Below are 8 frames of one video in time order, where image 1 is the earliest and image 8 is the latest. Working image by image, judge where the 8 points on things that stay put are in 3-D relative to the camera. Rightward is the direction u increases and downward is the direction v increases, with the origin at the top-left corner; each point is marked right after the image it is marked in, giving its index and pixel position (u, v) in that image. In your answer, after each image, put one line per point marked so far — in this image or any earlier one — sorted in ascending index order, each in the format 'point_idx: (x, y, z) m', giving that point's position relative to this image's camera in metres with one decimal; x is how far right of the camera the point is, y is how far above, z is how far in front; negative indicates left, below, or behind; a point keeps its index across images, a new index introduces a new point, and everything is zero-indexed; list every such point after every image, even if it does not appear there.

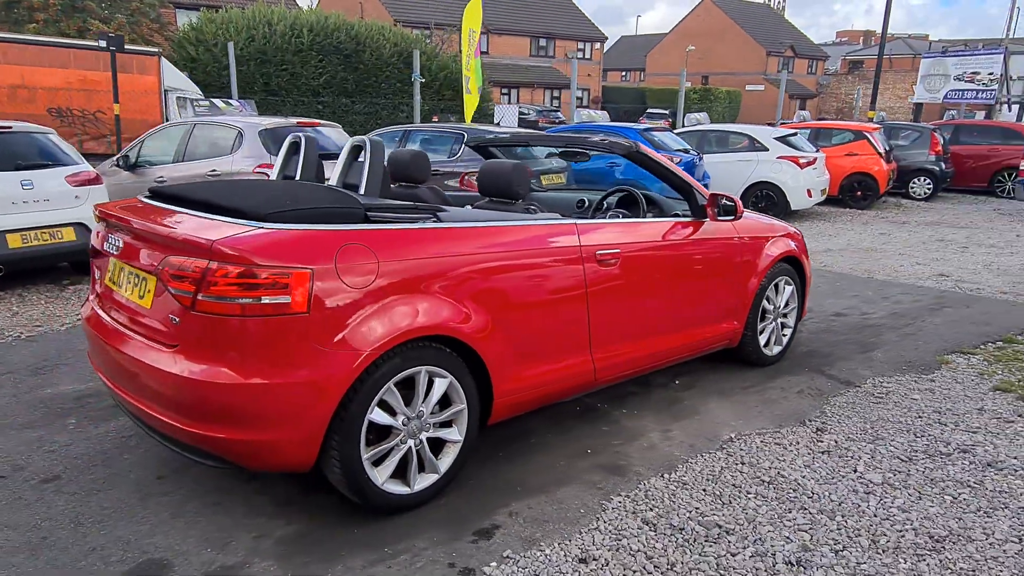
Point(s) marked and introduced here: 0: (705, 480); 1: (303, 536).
0: (+0.9, -0.9, +3.4) m
1: (-0.8, -1.0, +2.9) m
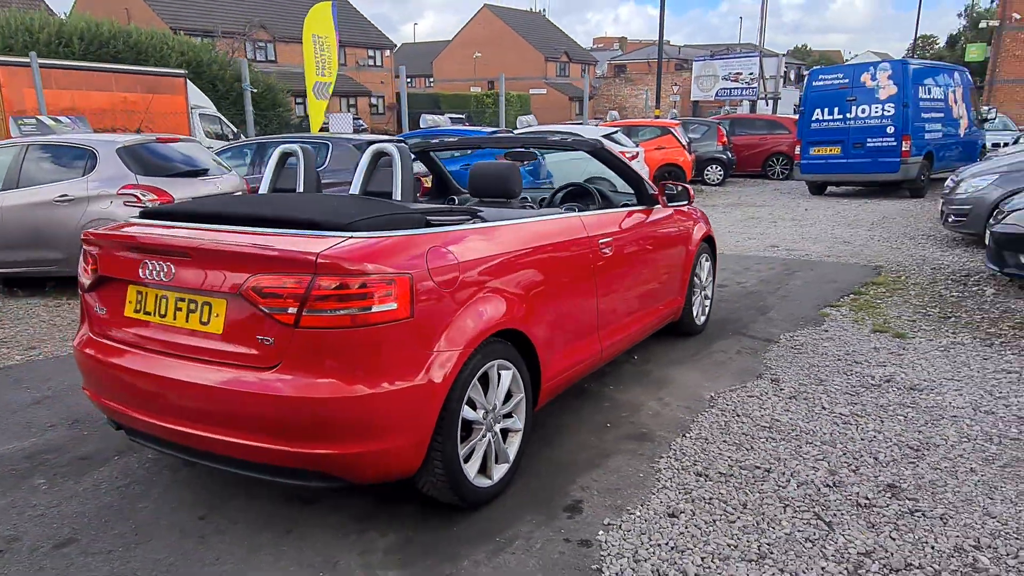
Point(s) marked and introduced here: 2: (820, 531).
0: (+1.1, -0.8, +3.9) m
1: (-0.4, -1.0, +2.9) m
2: (+1.2, -1.0, +3.0) m
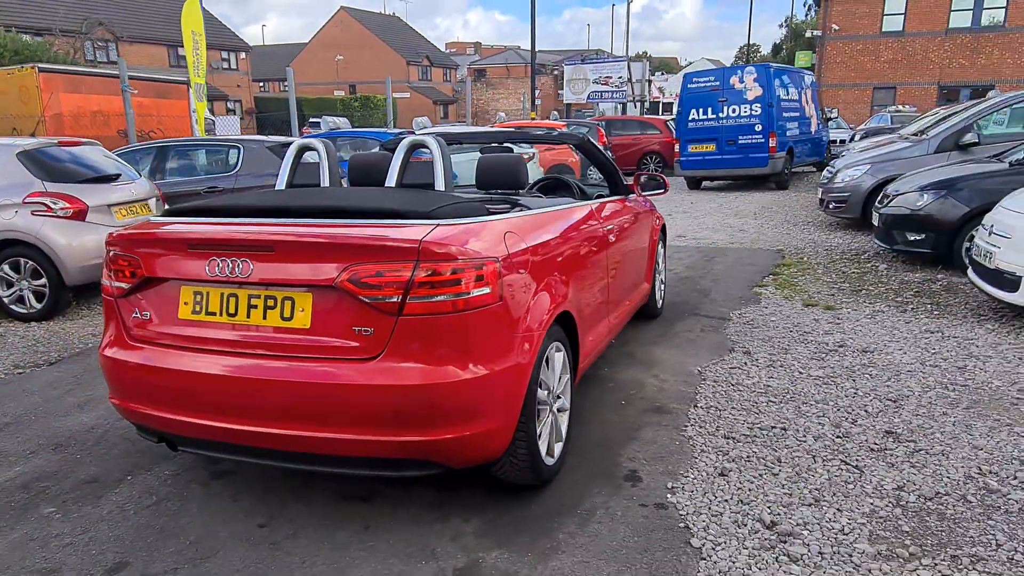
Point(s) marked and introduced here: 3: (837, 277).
0: (+1.2, -0.6, +4.2) m
1: (-0.1, -0.9, +2.9) m
2: (+1.5, -0.8, +3.3) m
3: (+3.3, +0.1, +7.5) m
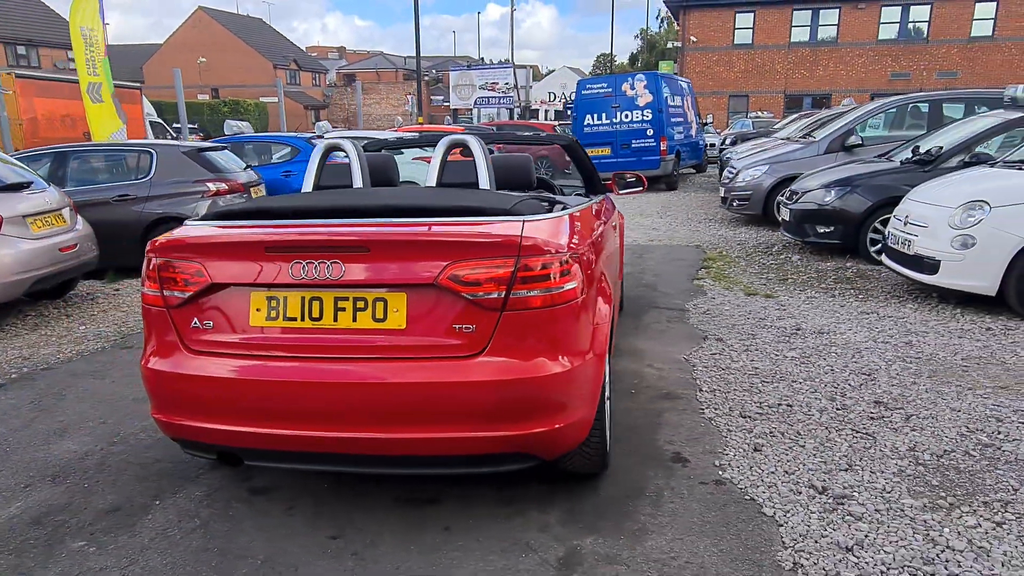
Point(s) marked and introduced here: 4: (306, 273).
0: (+1.3, -0.6, +4.4) m
1: (+0.3, -0.9, +3.0) m
2: (+1.8, -0.7, +3.7) m
3: (+2.7, +0.2, +8.1) m
4: (-0.7, +0.1, +2.6) m
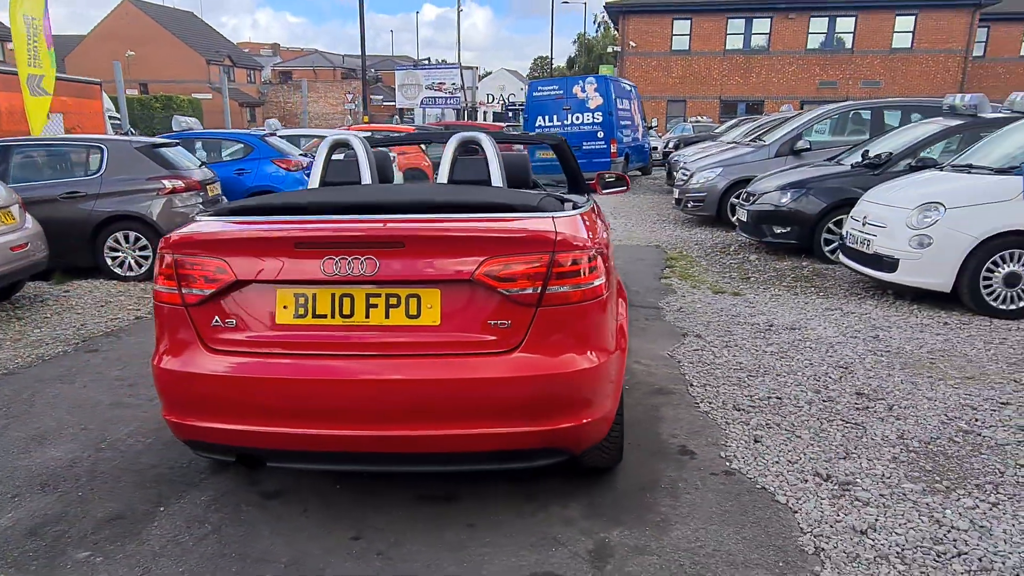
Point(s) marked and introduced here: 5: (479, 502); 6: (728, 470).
0: (+1.2, -0.6, +4.6) m
1: (+0.3, -0.9, +3.0) m
2: (+1.8, -0.7, +3.8) m
3: (+2.4, +0.2, +8.3) m
4: (-0.6, +0.1, +2.6) m
5: (-0.1, -0.9, +3.1) m
6: (+1.0, -0.8, +3.4) m
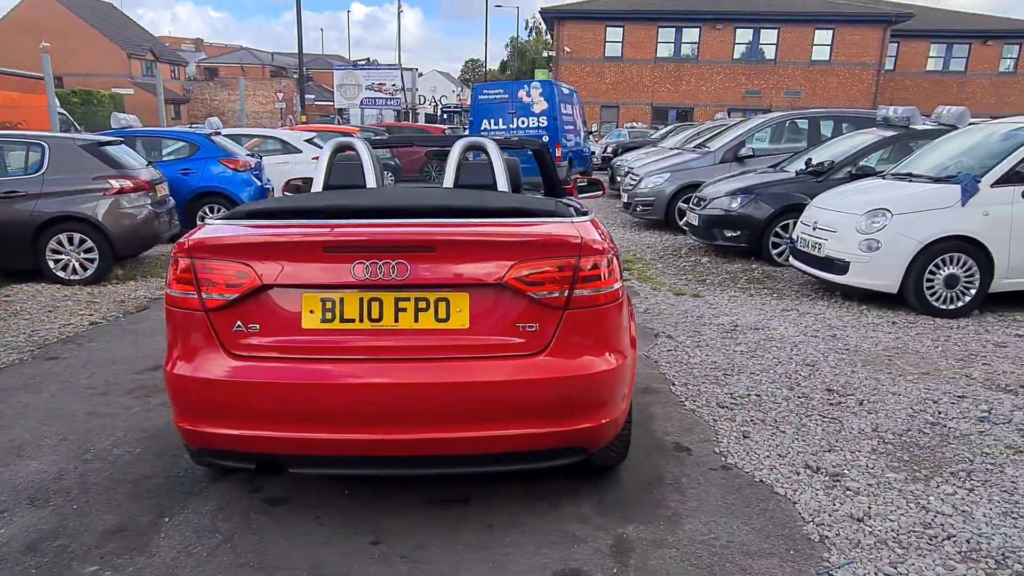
0: (+1.2, -0.6, +4.7) m
1: (+0.4, -0.9, +3.1) m
2: (+1.8, -0.7, +4.0) m
3: (+1.9, +0.2, +8.5) m
4: (-0.5, +0.1, +2.6) m
5: (-0.1, -0.9, +3.1) m
6: (+1.0, -0.8, +3.5) m
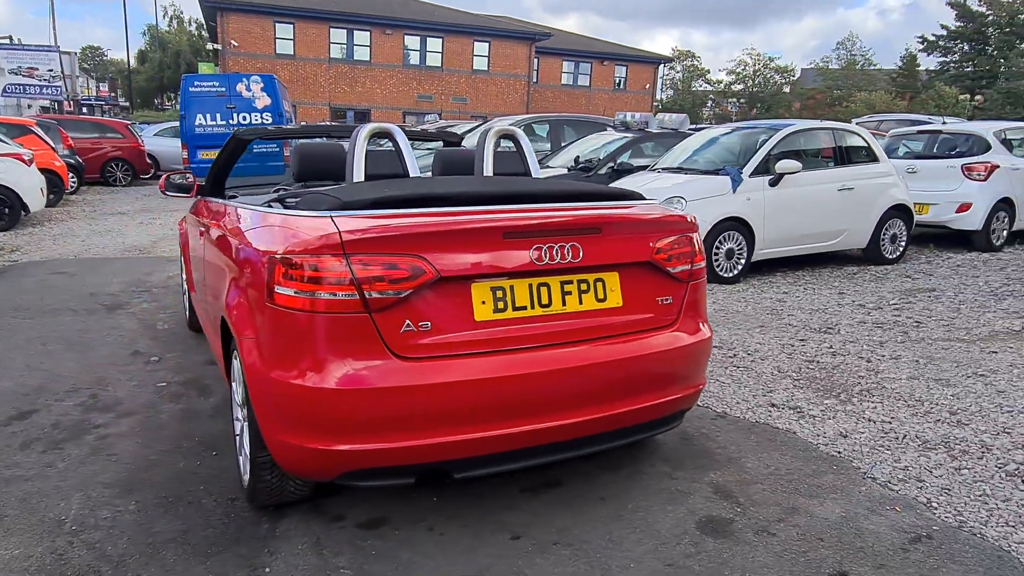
0: (+0.7, -0.4, +5.2) m
1: (+0.7, -0.8, +3.4) m
2: (+1.6, -0.5, +4.8) m
3: (-0.4, +0.3, +8.9) m
4: (+0.1, +0.1, +2.5) m
5: (+0.3, -0.8, +3.2) m
6: (+1.1, -0.7, +4.0) m
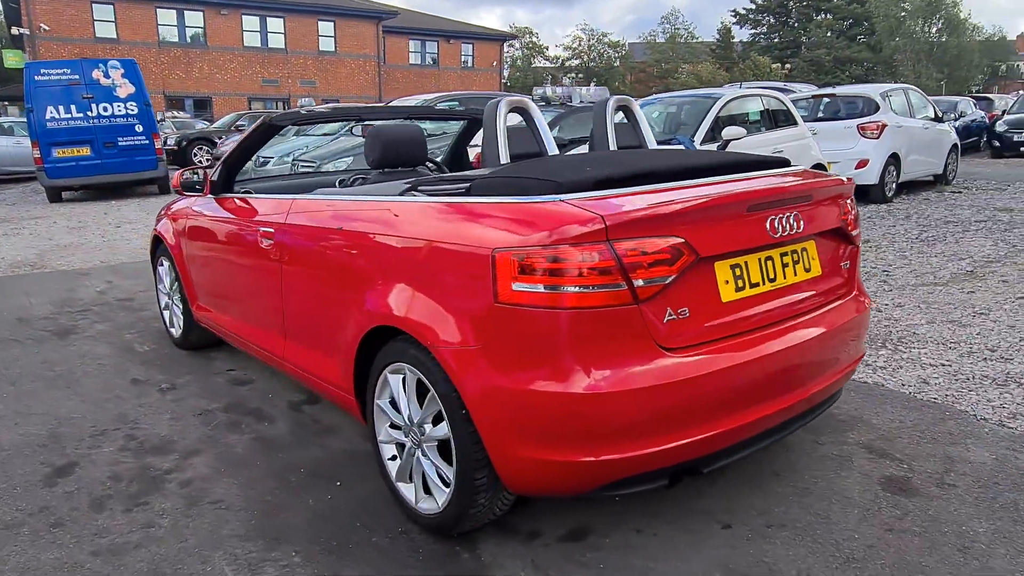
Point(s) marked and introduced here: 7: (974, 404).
0: (+0.9, -0.3, +5.1) m
1: (+1.4, -0.6, +3.4) m
2: (+1.8, -0.3, +5.0) m
3: (-0.9, +0.5, +8.6) m
4: (+0.8, +0.2, +2.4) m
5: (+1.0, -0.7, +3.2) m
6: (+1.6, -0.5, +4.1) m
7: (+2.3, -0.6, +3.7) m
